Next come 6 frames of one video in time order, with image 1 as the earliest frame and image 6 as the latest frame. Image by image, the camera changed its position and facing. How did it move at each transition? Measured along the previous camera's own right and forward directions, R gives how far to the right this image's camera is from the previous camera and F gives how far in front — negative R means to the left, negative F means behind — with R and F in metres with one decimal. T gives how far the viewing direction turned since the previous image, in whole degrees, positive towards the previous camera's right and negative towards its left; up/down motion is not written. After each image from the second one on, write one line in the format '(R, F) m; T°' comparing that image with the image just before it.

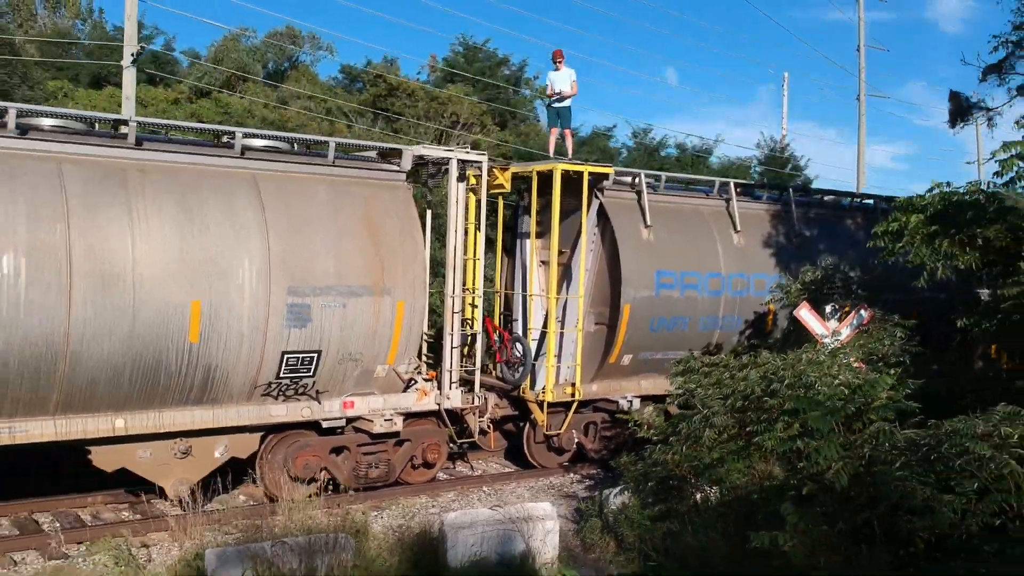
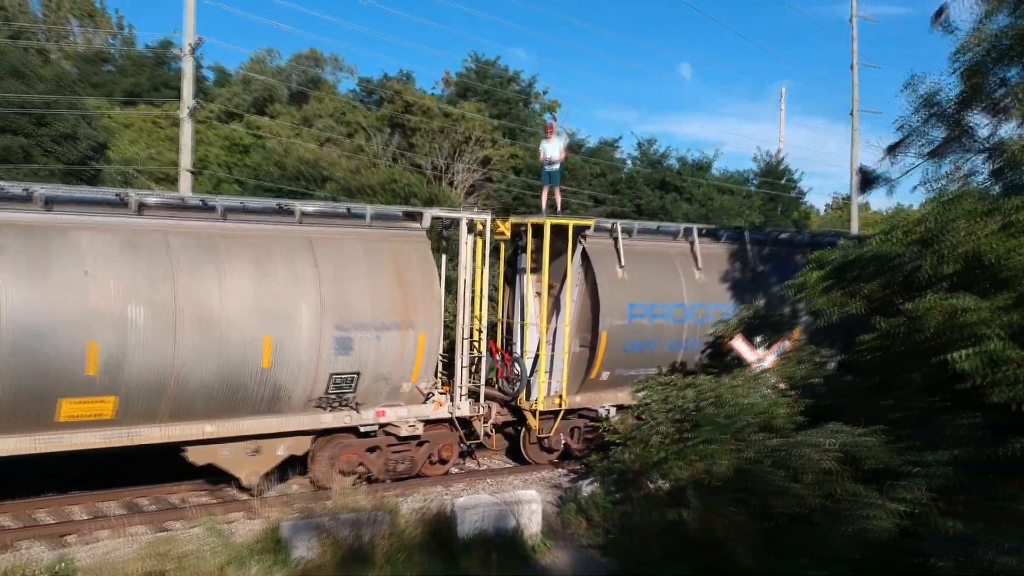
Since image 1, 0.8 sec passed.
(+0.1, -1.7) m; -1°
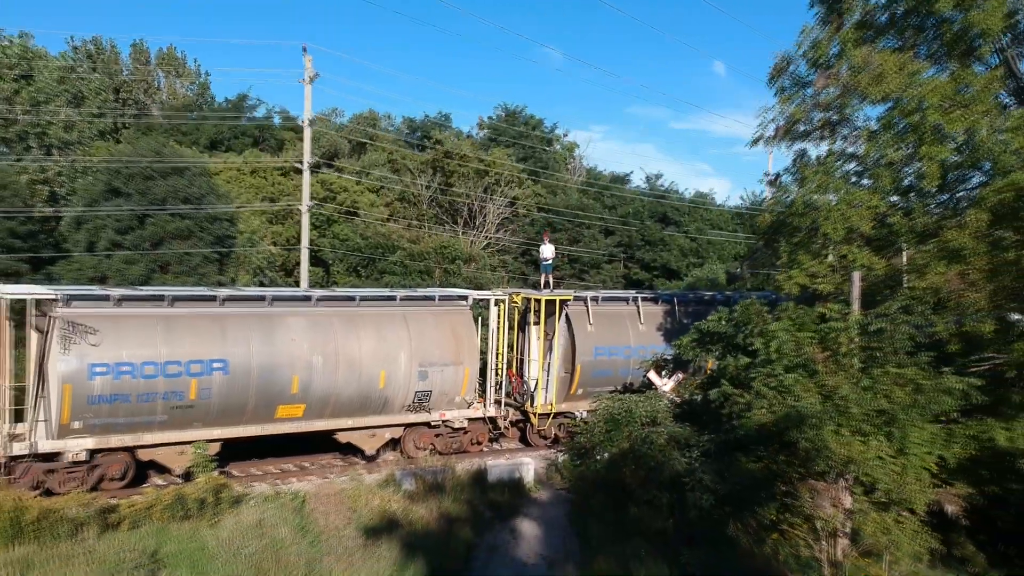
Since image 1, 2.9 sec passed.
(+0.3, -5.5) m; -2°
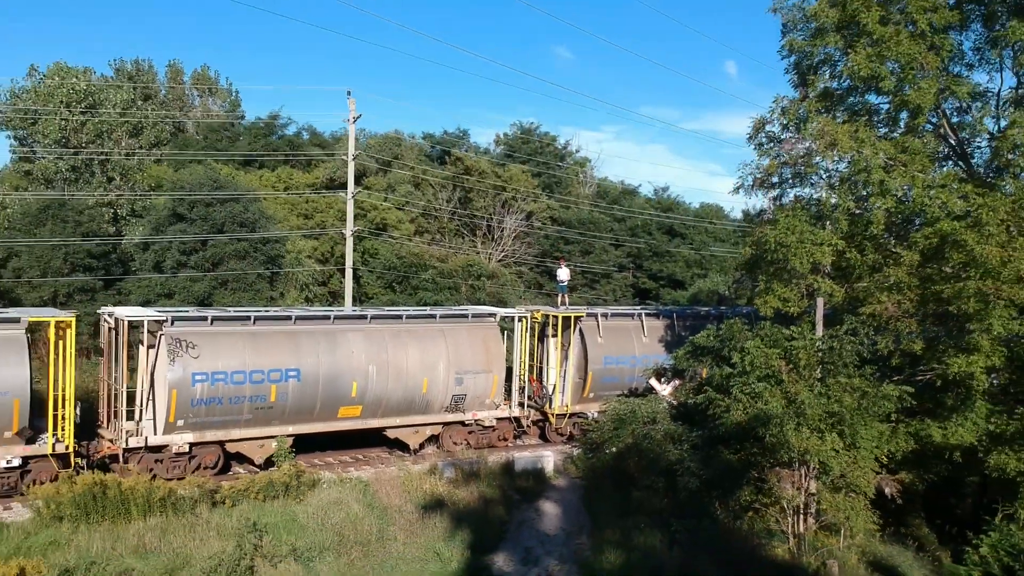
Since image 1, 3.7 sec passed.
(-0.2, -2.4) m; -1°
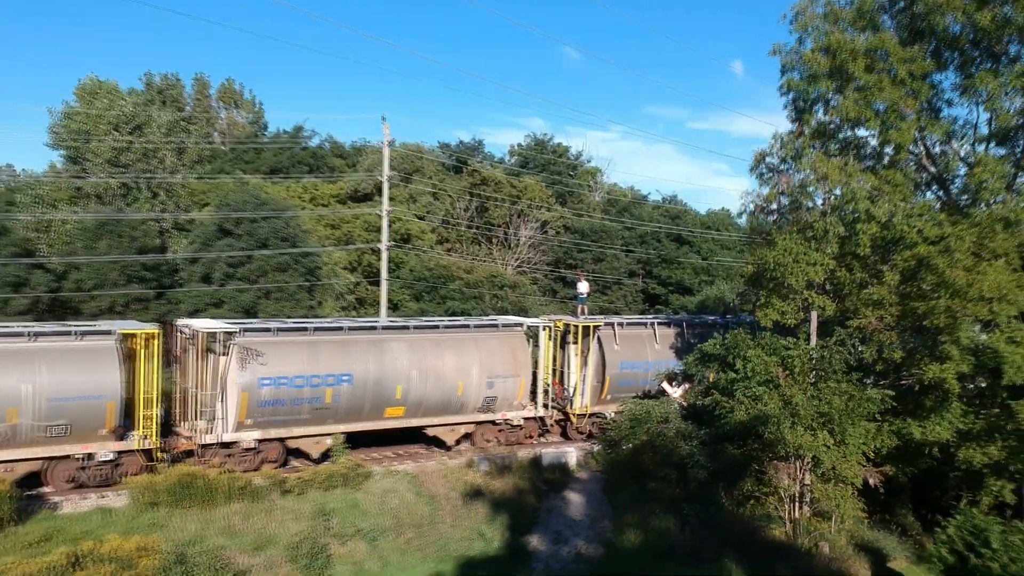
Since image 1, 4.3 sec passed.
(-0.3, -1.7) m; 0°
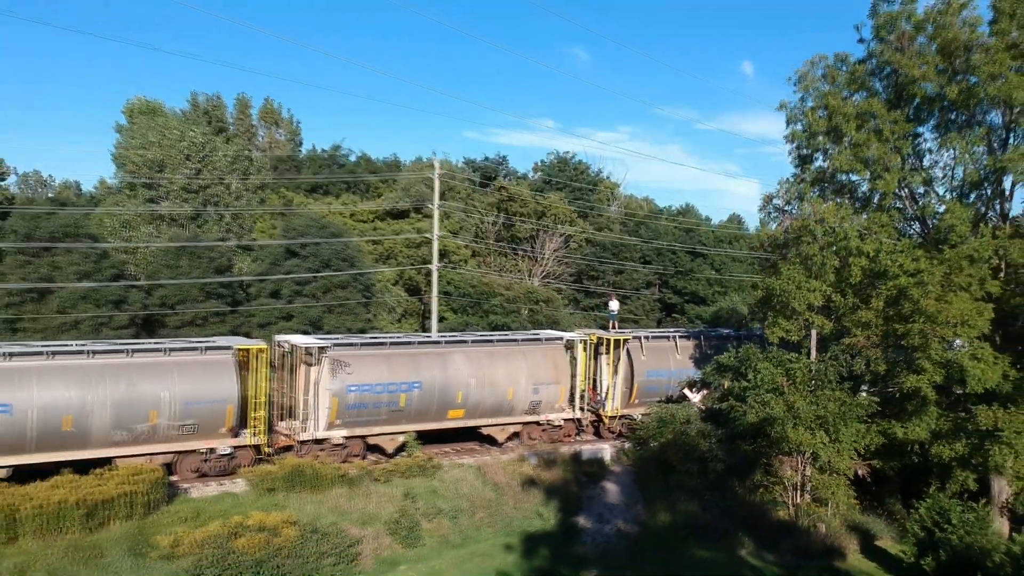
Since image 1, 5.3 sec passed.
(-0.6, -2.8) m; -1°
